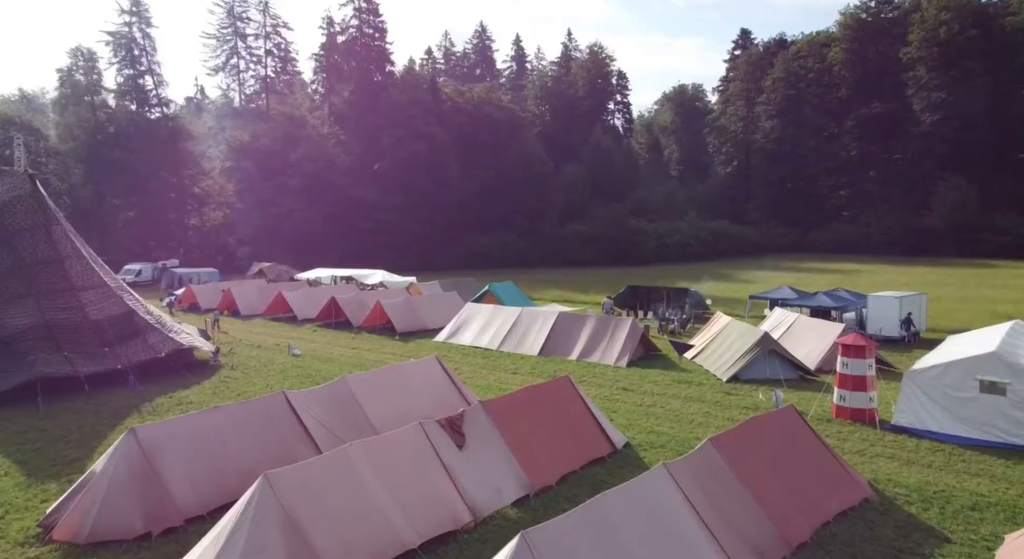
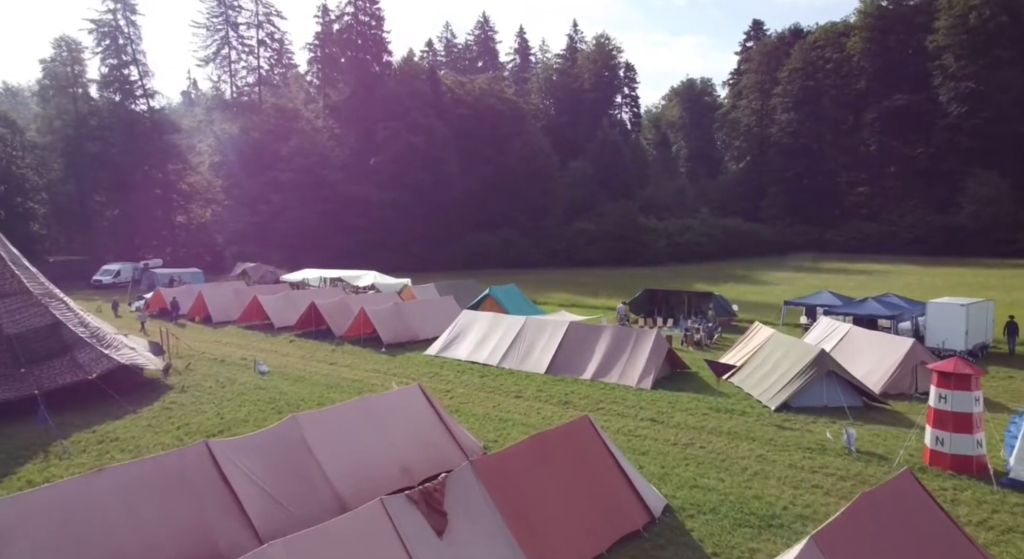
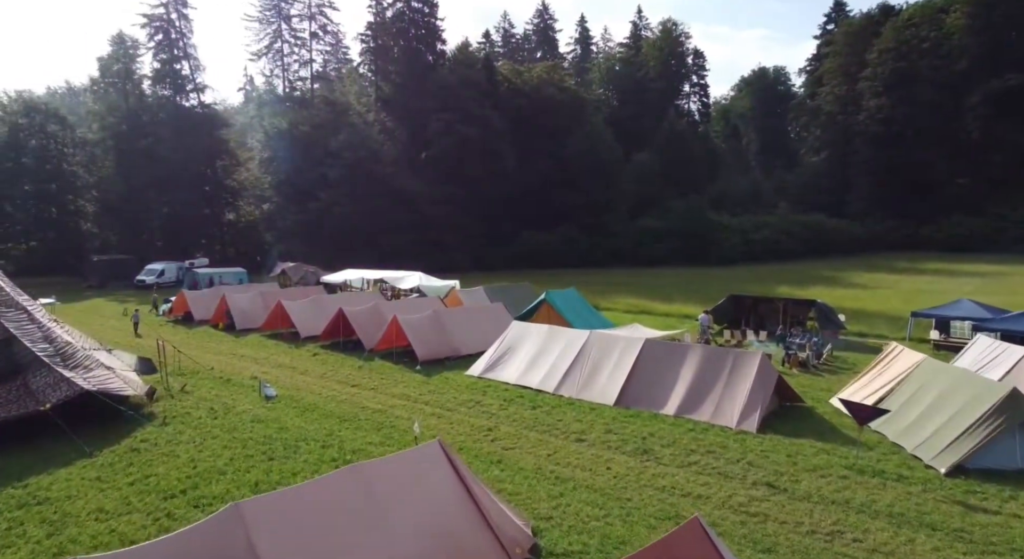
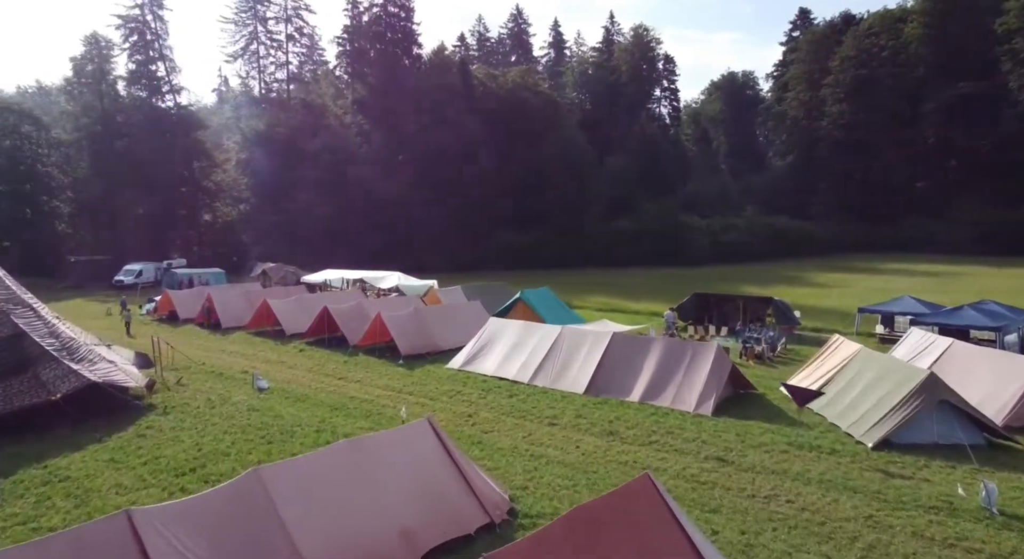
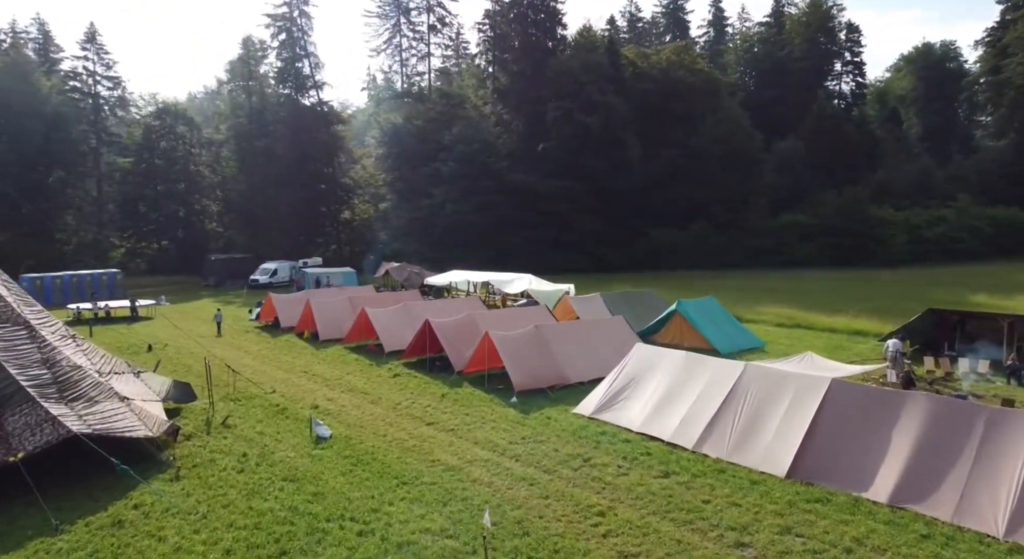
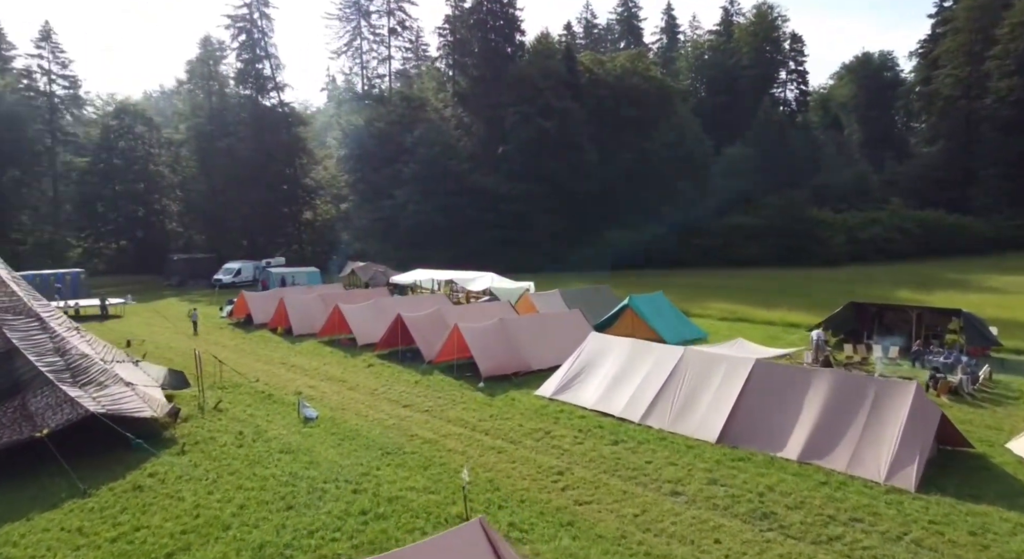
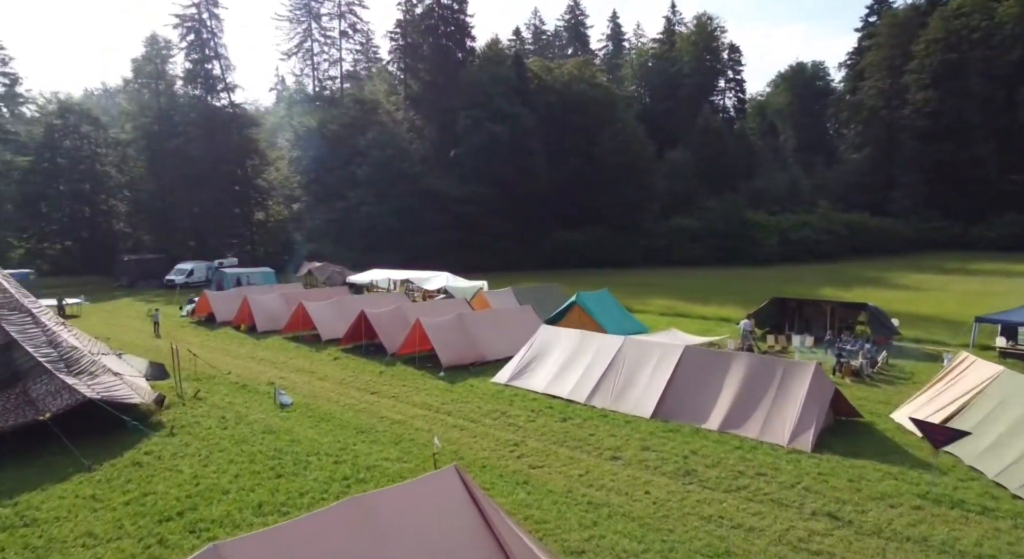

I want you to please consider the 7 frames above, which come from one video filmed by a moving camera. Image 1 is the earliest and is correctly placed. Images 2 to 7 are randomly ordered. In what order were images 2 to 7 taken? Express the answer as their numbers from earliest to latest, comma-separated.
2, 4, 3, 7, 6, 5
